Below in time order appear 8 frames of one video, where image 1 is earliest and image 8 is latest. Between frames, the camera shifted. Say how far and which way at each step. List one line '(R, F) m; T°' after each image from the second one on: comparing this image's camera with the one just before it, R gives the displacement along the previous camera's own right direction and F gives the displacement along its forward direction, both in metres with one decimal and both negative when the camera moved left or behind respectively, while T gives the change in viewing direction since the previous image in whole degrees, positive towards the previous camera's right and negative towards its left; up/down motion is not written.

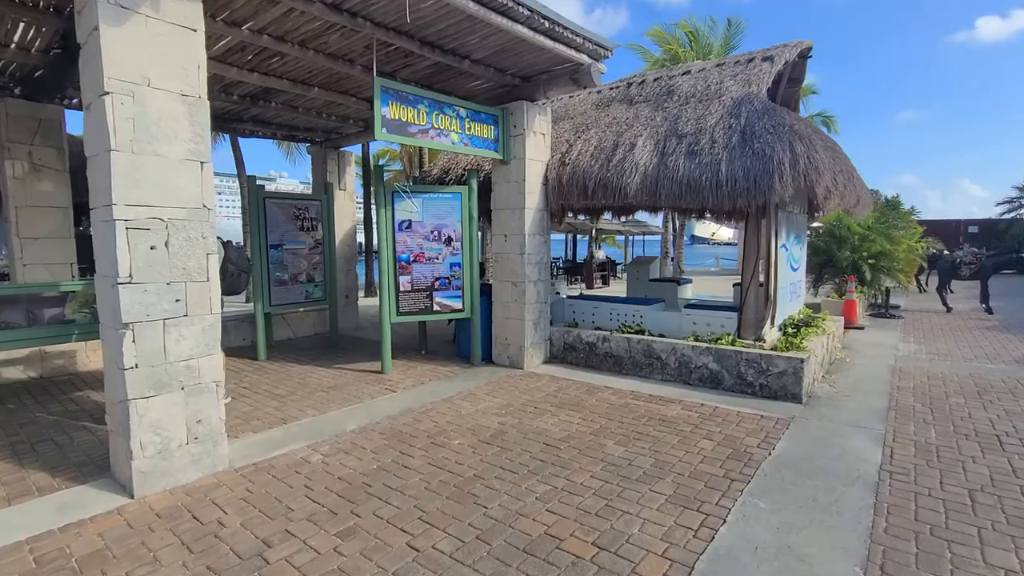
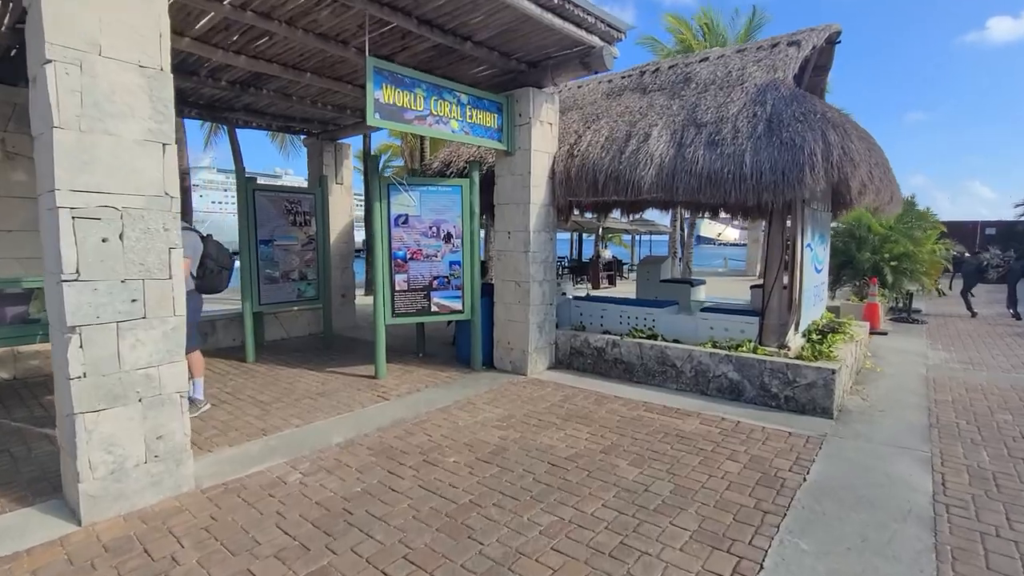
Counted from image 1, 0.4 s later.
(0.0, +0.4) m; 0°
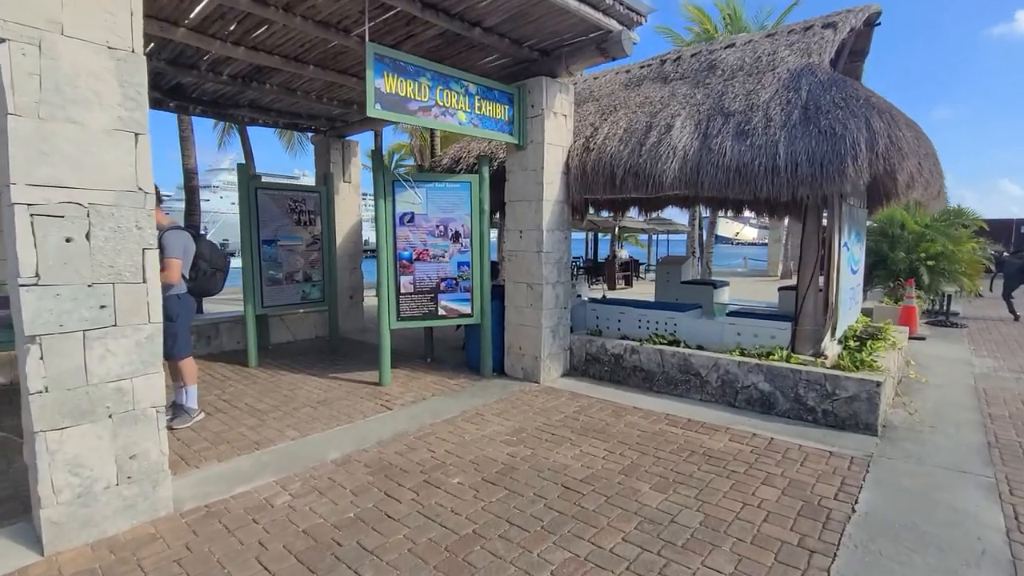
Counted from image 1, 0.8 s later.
(0.0, +0.4) m; -2°
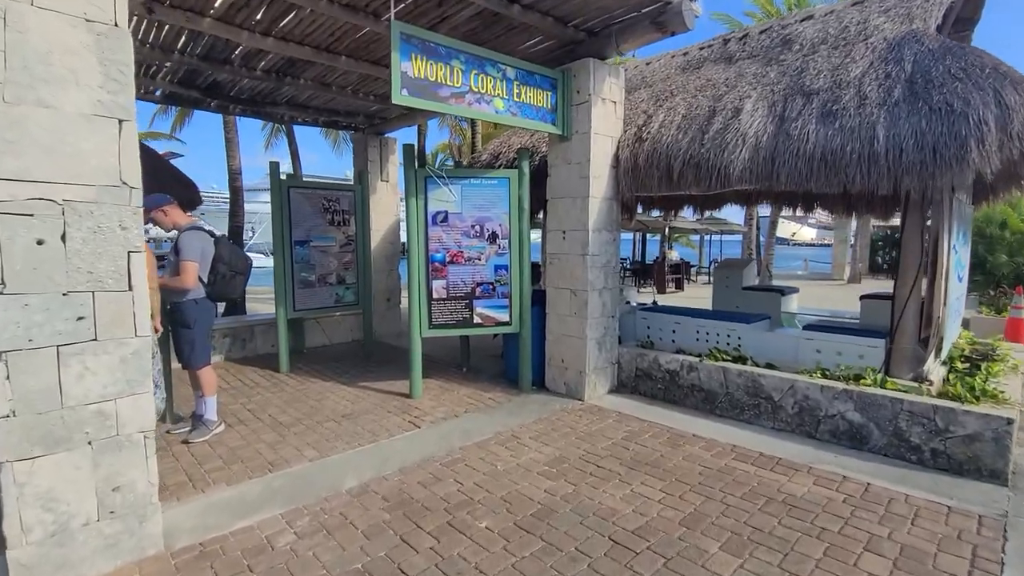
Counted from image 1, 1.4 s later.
(0.0, +0.5) m; -5°
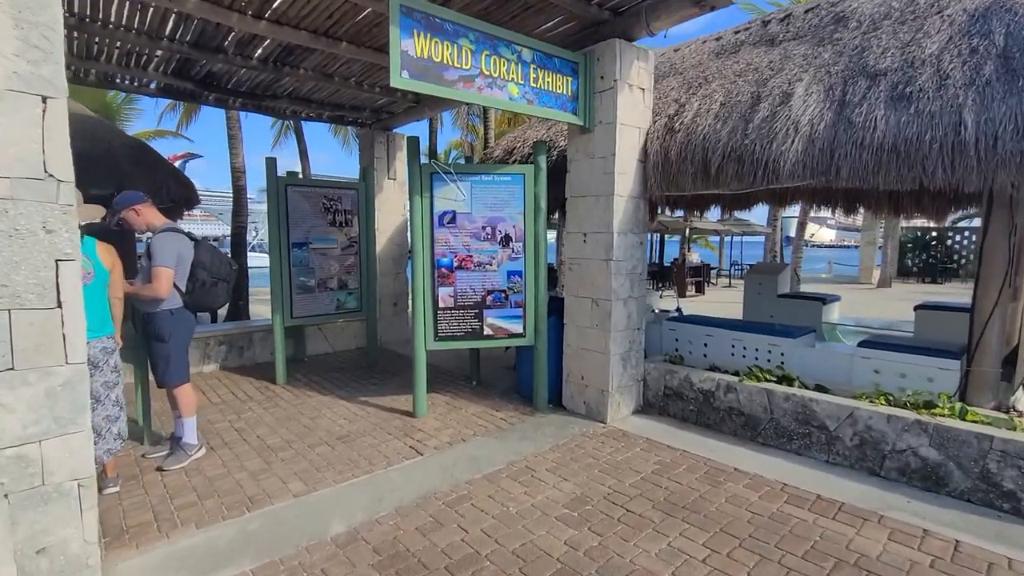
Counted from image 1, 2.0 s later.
(0.0, +0.5) m; -1°
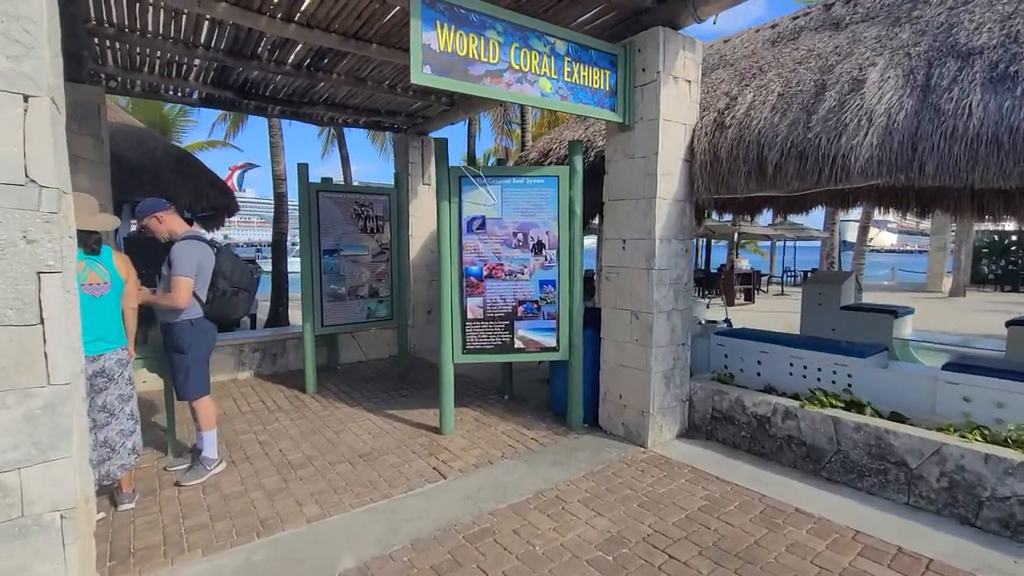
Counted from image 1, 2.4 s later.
(+0.1, +0.3) m; -5°
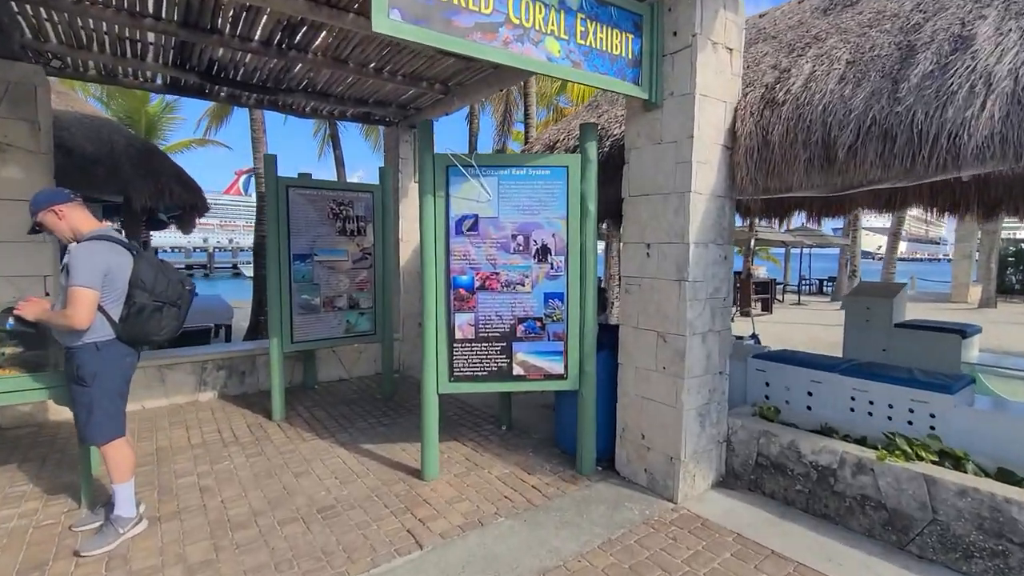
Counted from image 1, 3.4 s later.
(0.0, +0.8) m; 0°
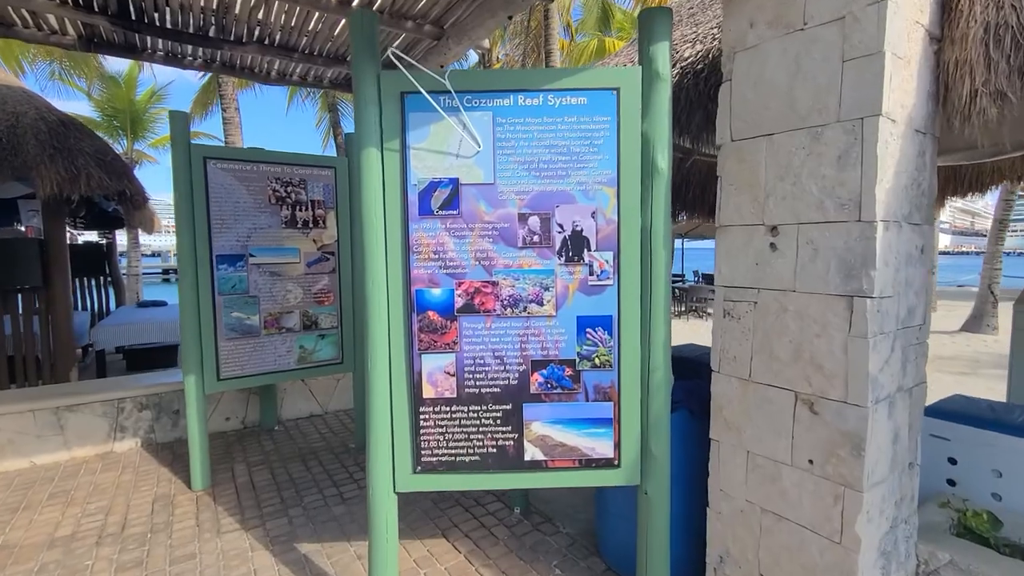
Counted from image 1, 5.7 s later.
(+0.1, +1.6) m; -3°
